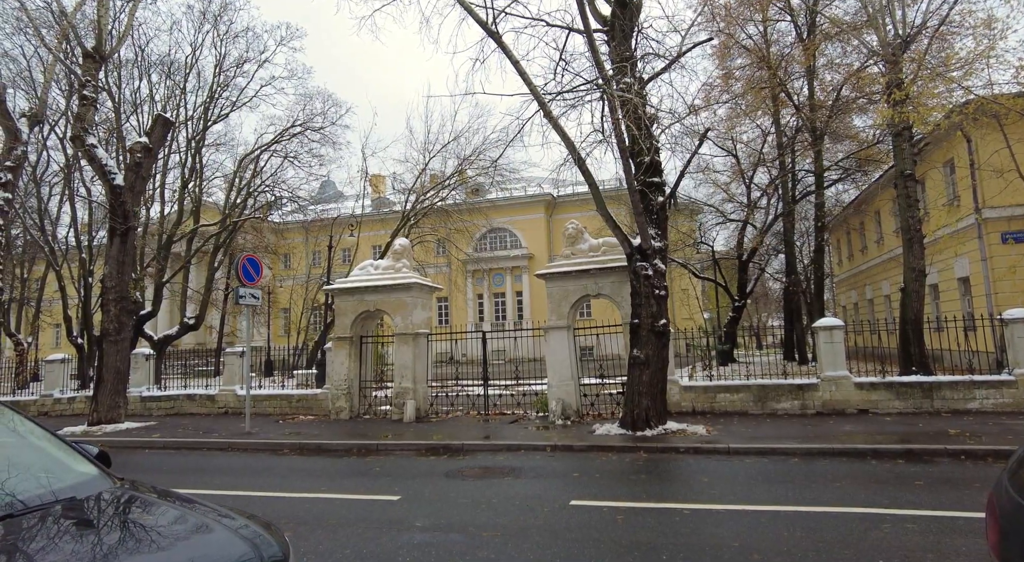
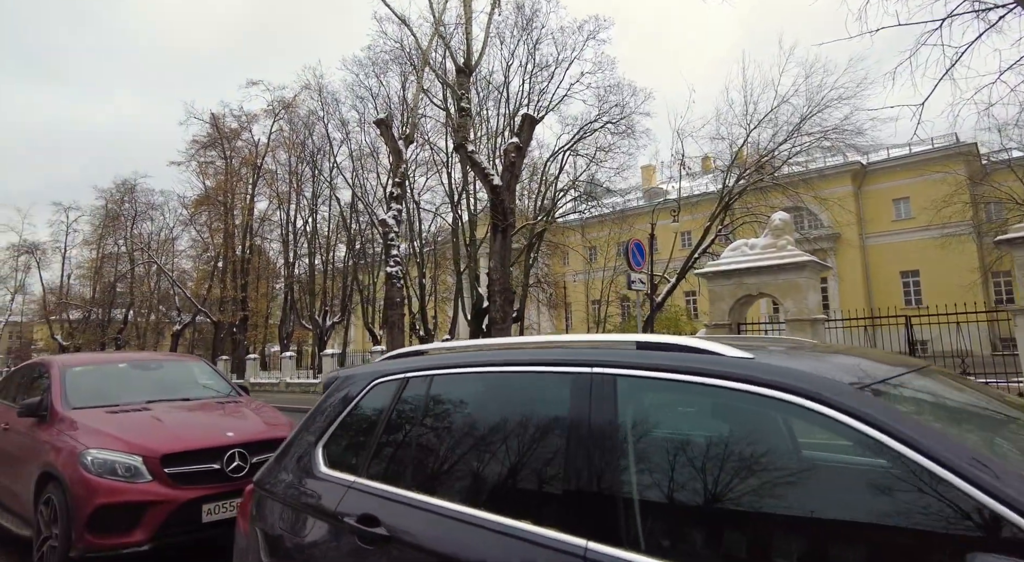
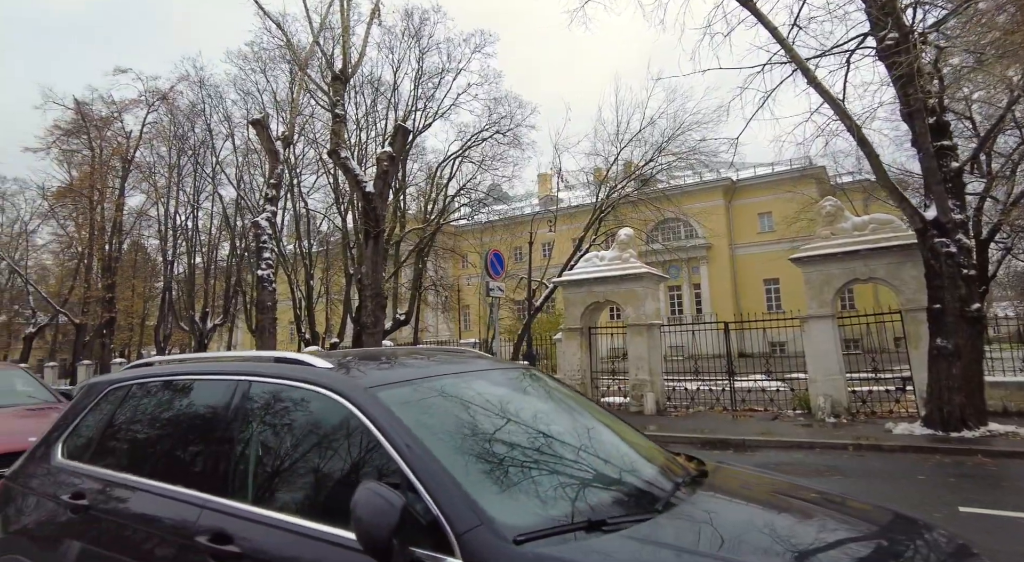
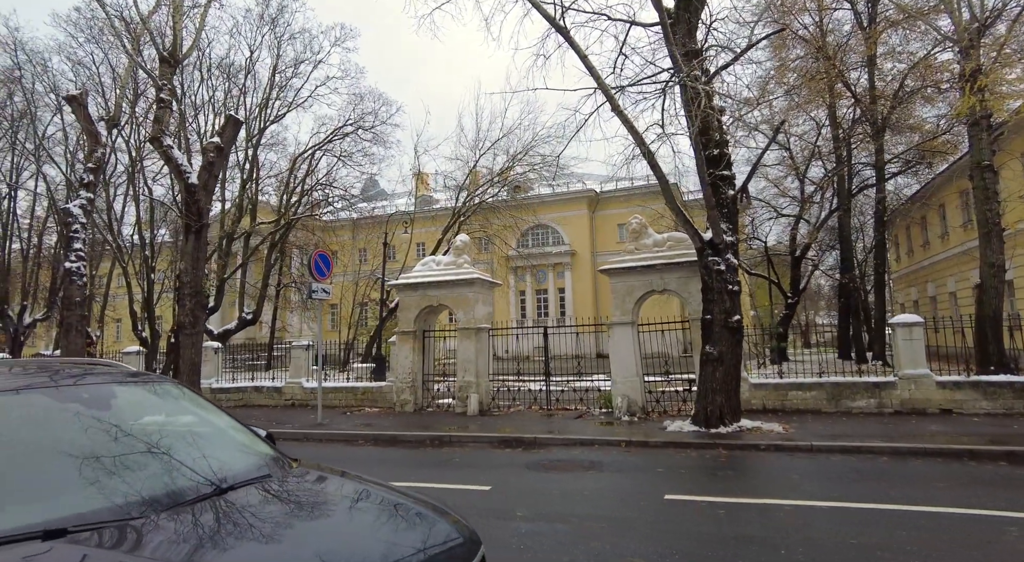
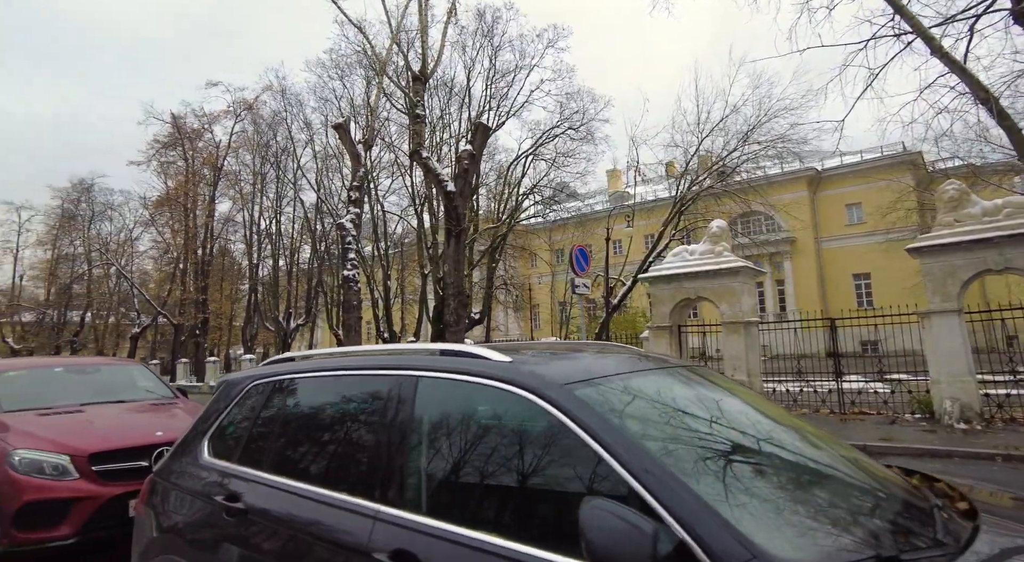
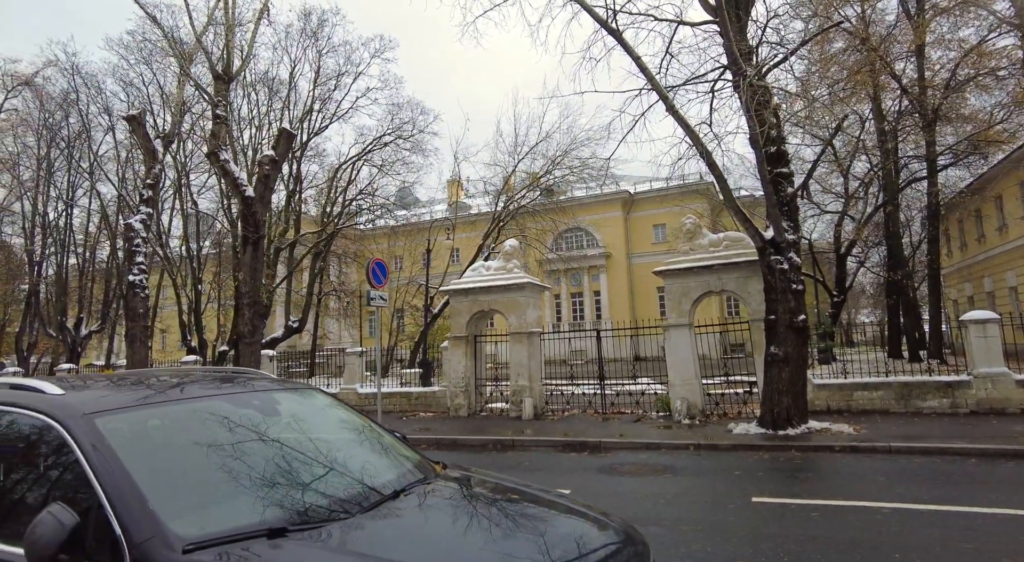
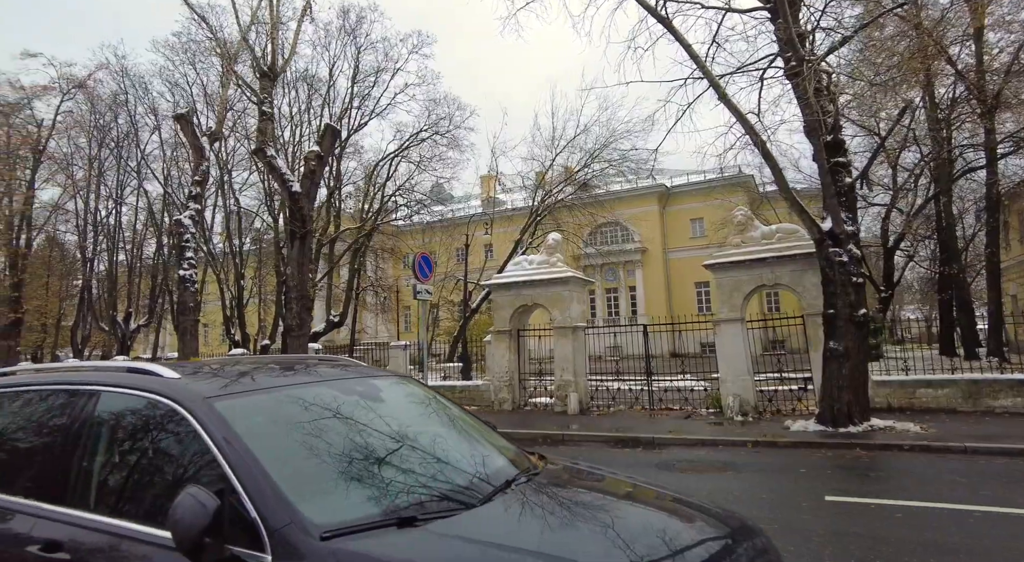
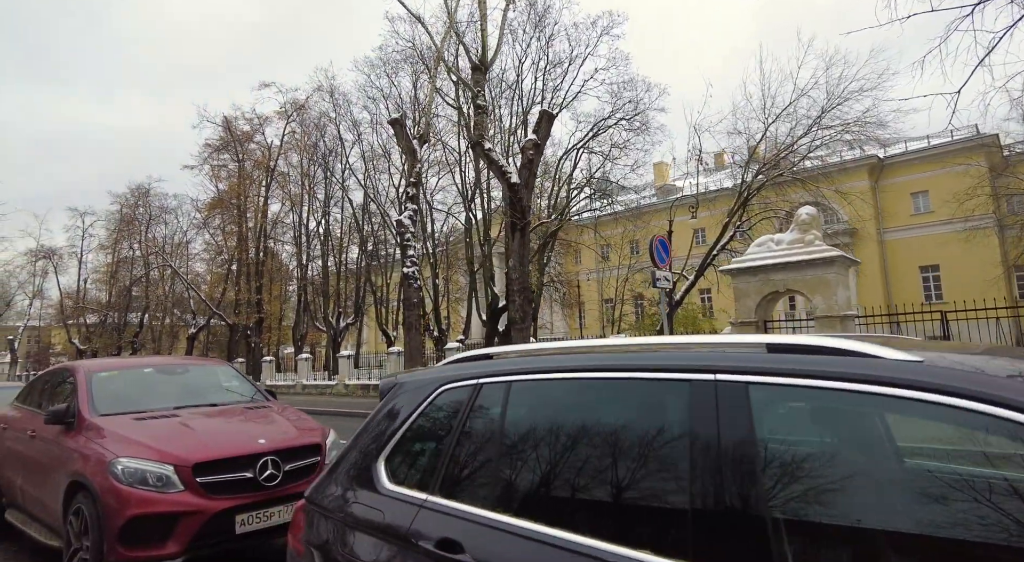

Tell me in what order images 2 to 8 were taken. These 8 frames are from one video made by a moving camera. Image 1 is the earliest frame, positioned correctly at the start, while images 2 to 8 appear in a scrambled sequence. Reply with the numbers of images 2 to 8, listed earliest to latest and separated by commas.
4, 6, 7, 3, 5, 2, 8
